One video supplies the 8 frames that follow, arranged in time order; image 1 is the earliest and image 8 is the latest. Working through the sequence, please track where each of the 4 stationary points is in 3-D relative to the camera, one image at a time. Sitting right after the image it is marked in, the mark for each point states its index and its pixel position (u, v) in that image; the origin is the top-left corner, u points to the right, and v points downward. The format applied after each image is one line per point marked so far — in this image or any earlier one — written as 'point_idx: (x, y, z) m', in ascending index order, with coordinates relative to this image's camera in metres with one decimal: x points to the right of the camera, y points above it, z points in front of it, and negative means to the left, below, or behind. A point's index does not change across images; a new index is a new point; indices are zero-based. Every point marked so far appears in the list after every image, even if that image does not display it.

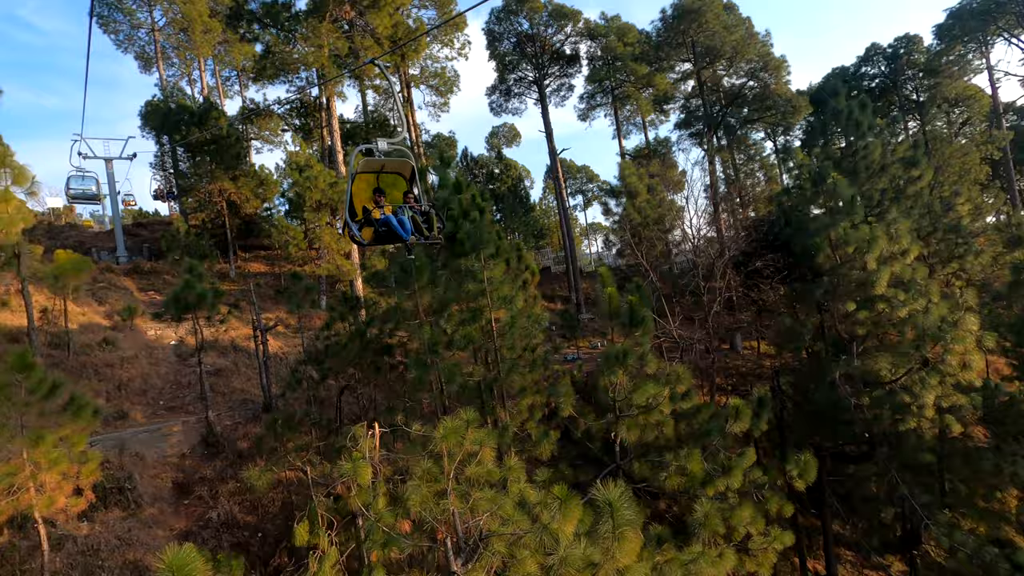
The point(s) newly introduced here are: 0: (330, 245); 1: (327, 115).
0: (-5.3, +1.2, +15.7) m
1: (-6.0, +5.6, +17.3) m
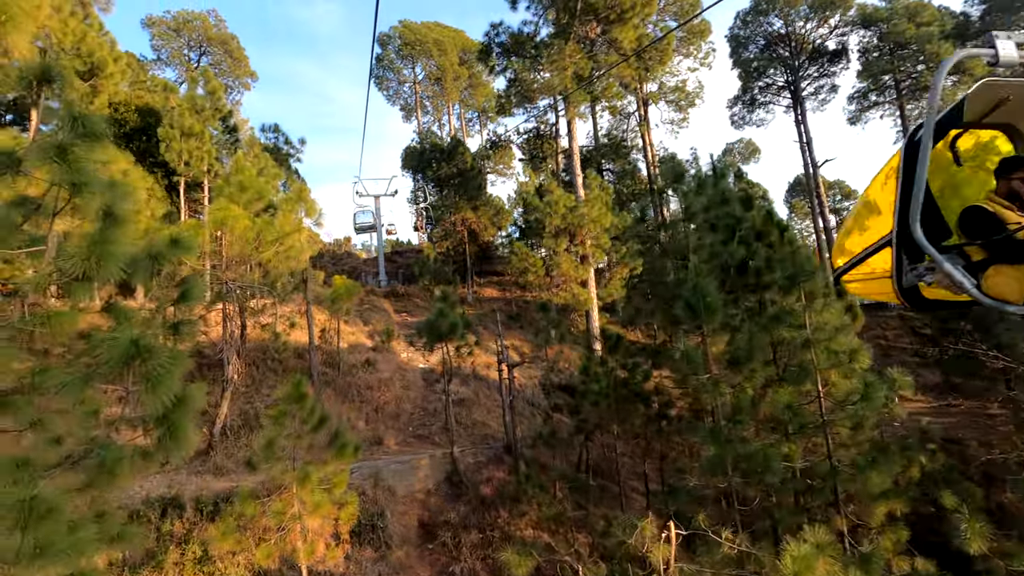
0: (+1.5, +0.4, +14.8) m
1: (+1.7, +4.7, +16.8) m
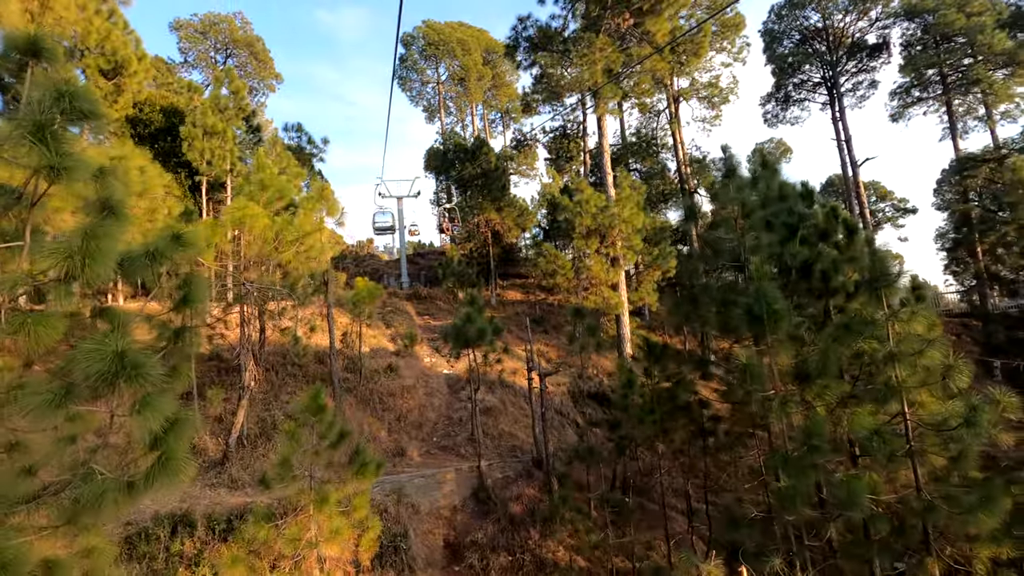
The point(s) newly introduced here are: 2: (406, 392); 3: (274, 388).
0: (+2.3, +0.3, +14.2) m
1: (+2.6, +4.6, +16.1) m
2: (-2.1, -2.1, +10.7) m
3: (-4.3, -1.8, +9.7) m
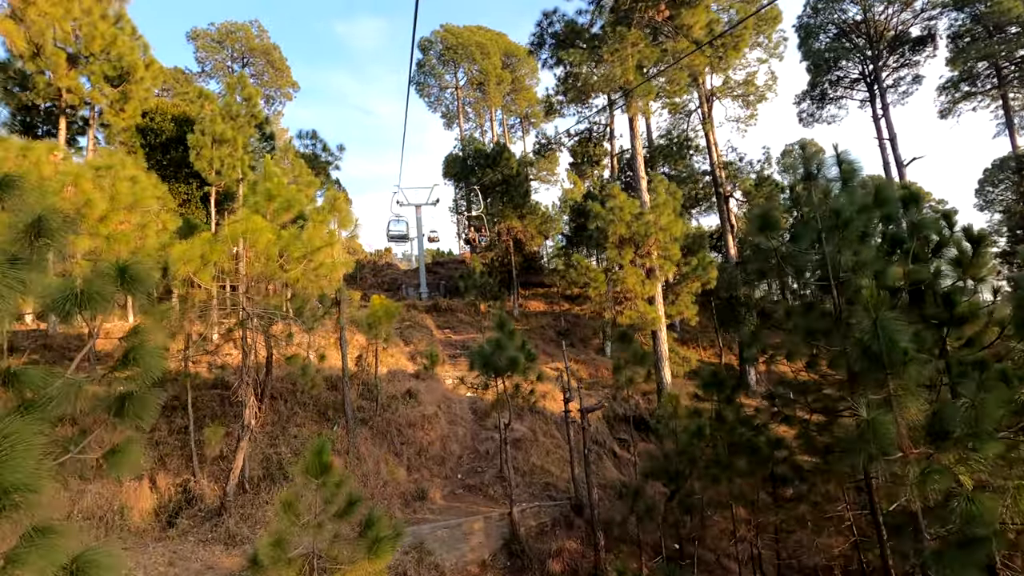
0: (+2.9, -0.1, +13.0) m
1: (+3.3, +4.2, +15.0) m
2: (-1.6, -2.4, +9.7) m
3: (-3.8, -2.2, +8.8) m
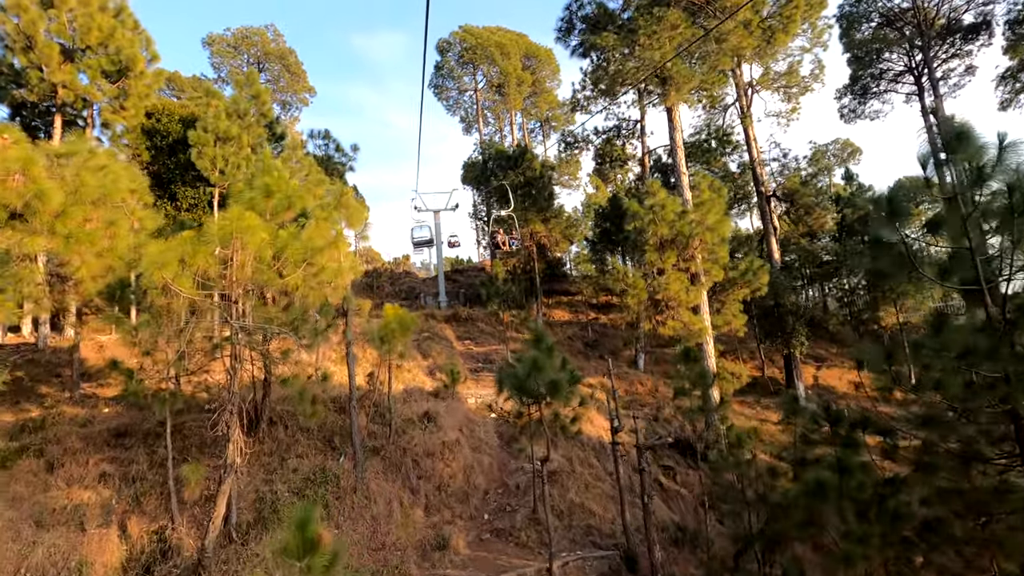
0: (+3.6, -0.2, +11.6) m
1: (+3.9, +4.0, +13.7) m
2: (-1.0, -2.6, +8.4) m
3: (-3.3, -2.3, +7.6) m
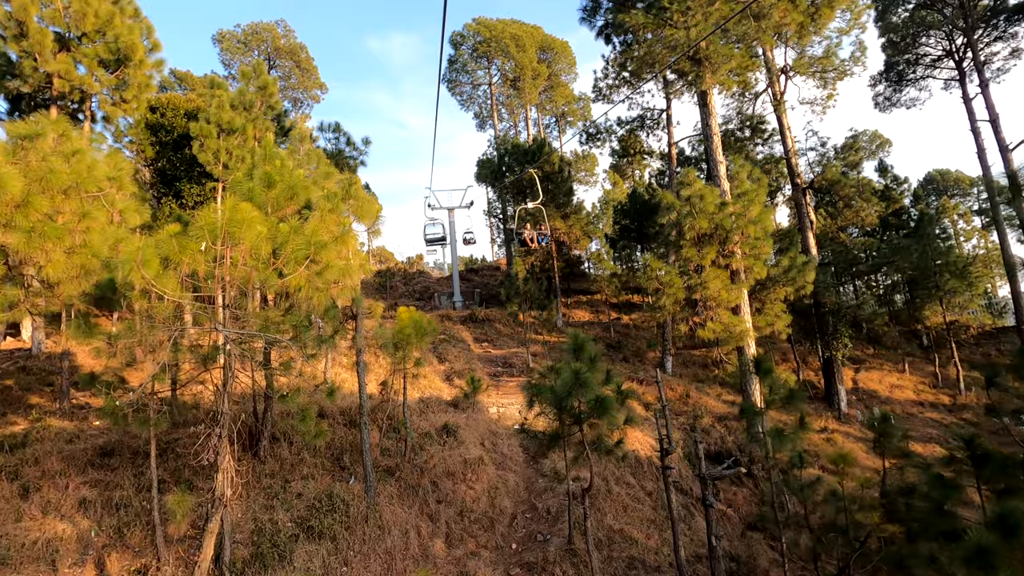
0: (+4.0, -0.2, +10.6) m
1: (+4.4, +4.1, +12.7) m
2: (-0.6, -2.6, +7.6) m
3: (-2.9, -2.3, +6.8) m
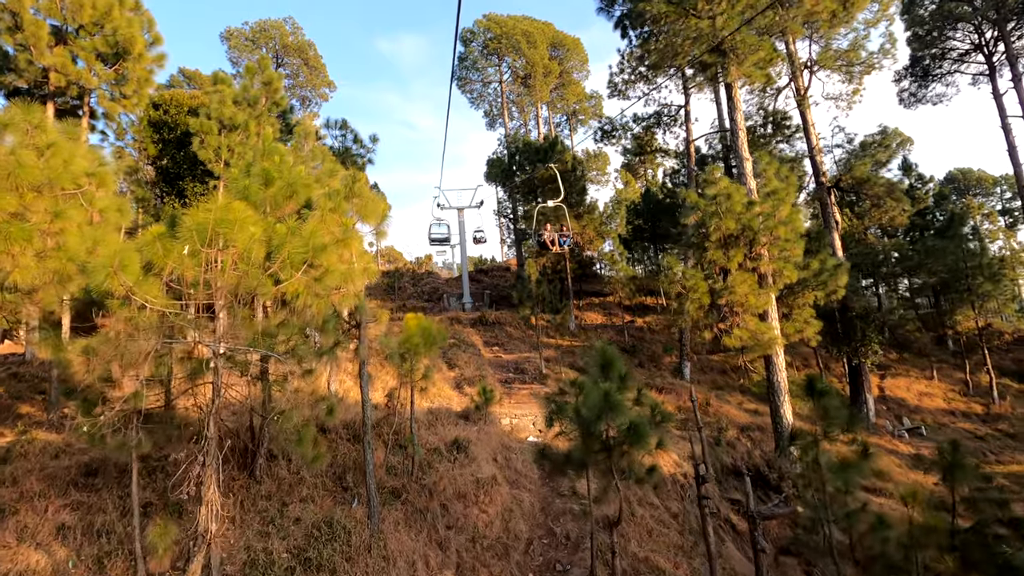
0: (+4.3, -0.3, +10.0) m
1: (+4.8, +4.0, +12.0) m
2: (-0.4, -2.6, +7.0) m
3: (-2.7, -2.4, +6.2) m
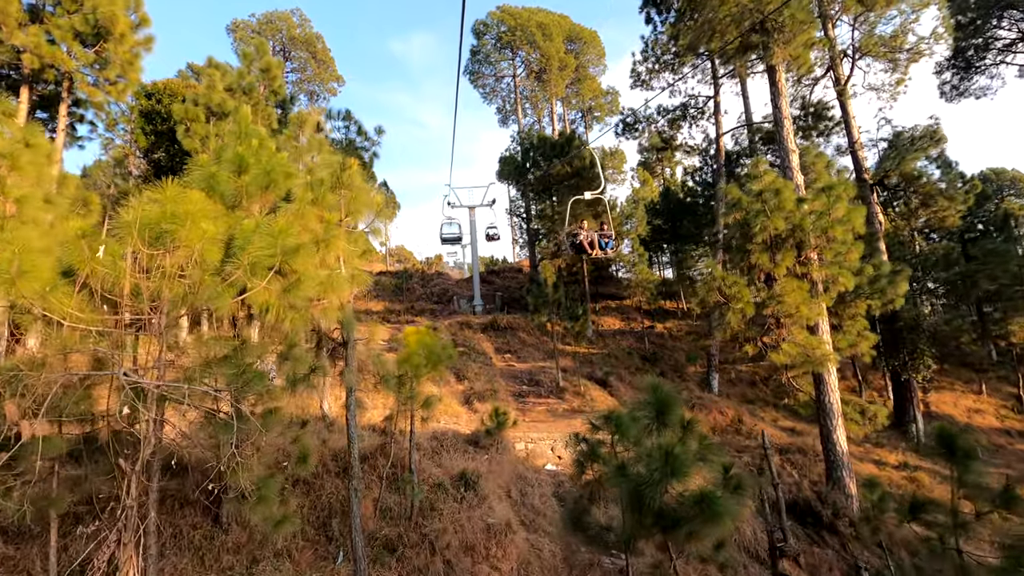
0: (+4.6, -0.4, +8.8) m
1: (+5.1, +3.8, +10.8) m
2: (-0.2, -2.7, +5.9) m
3: (-2.5, -2.4, +5.1) m
